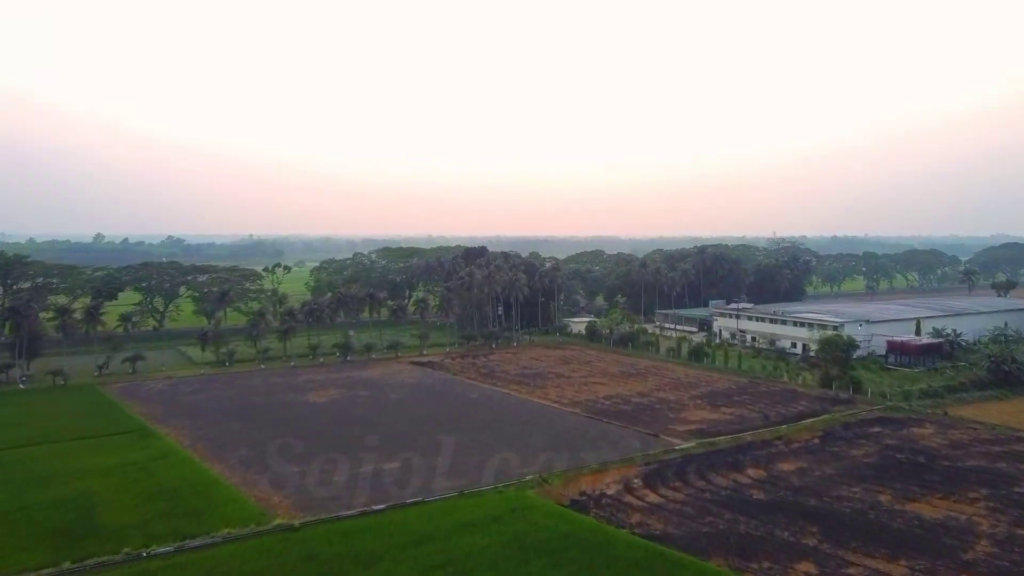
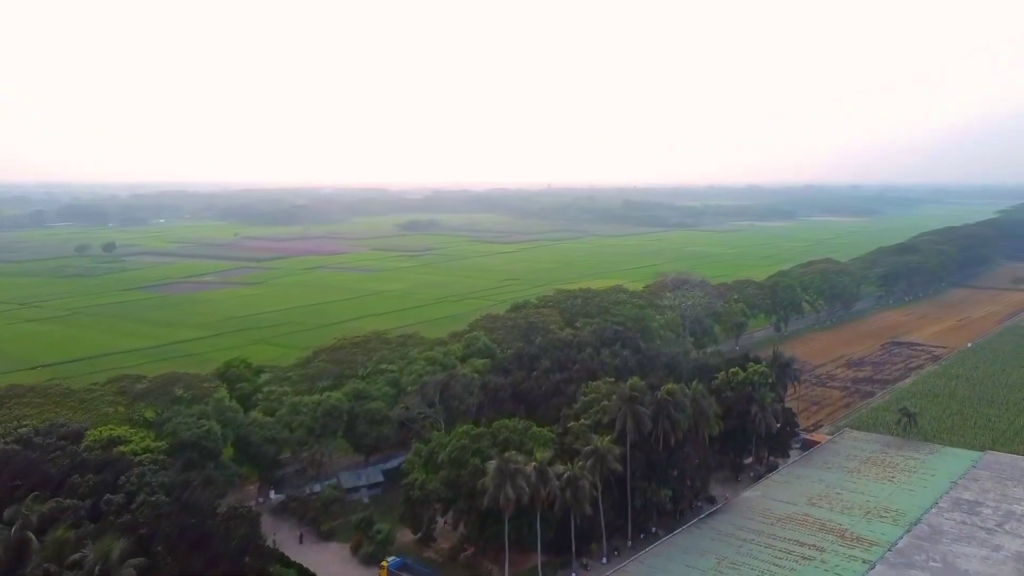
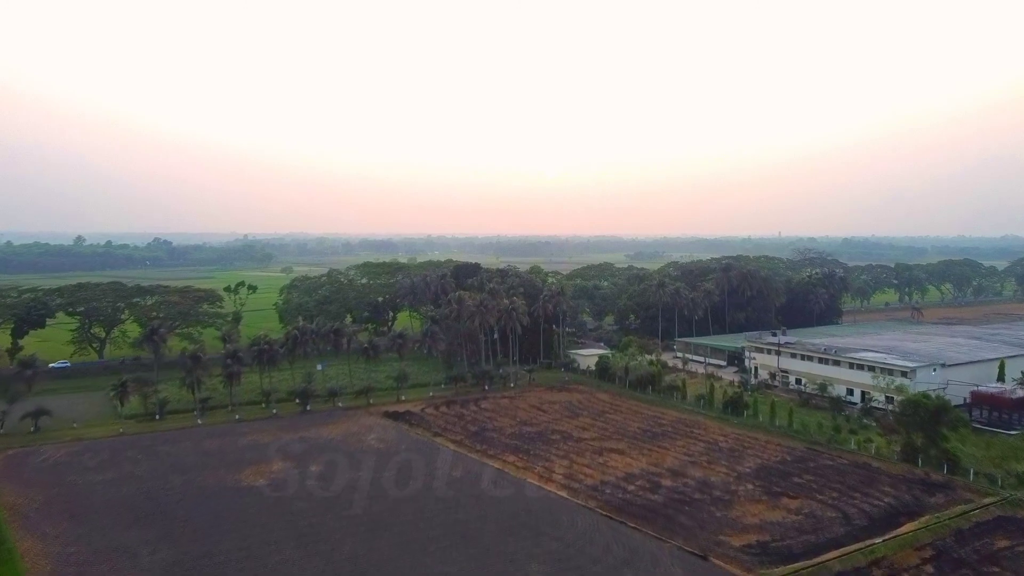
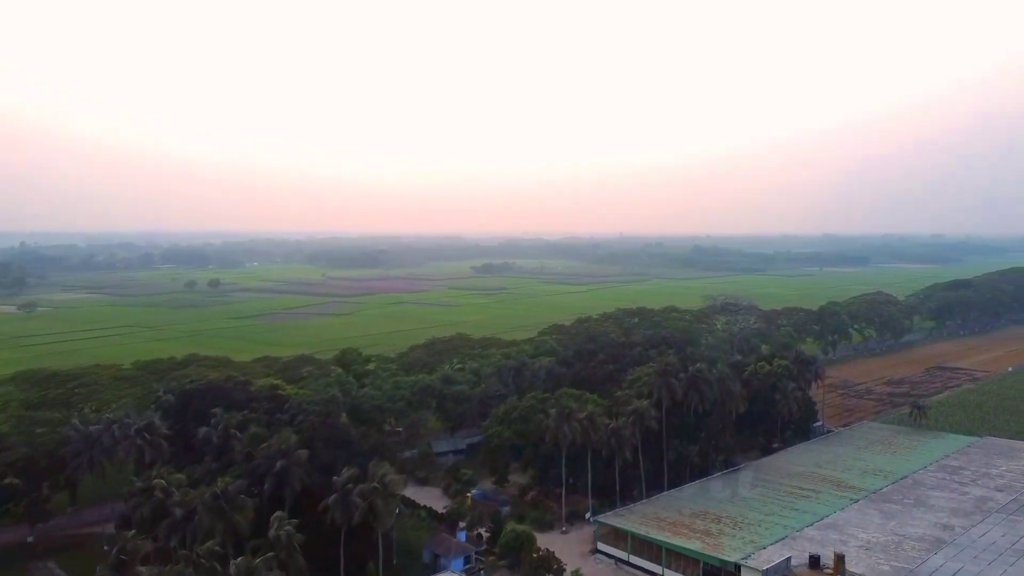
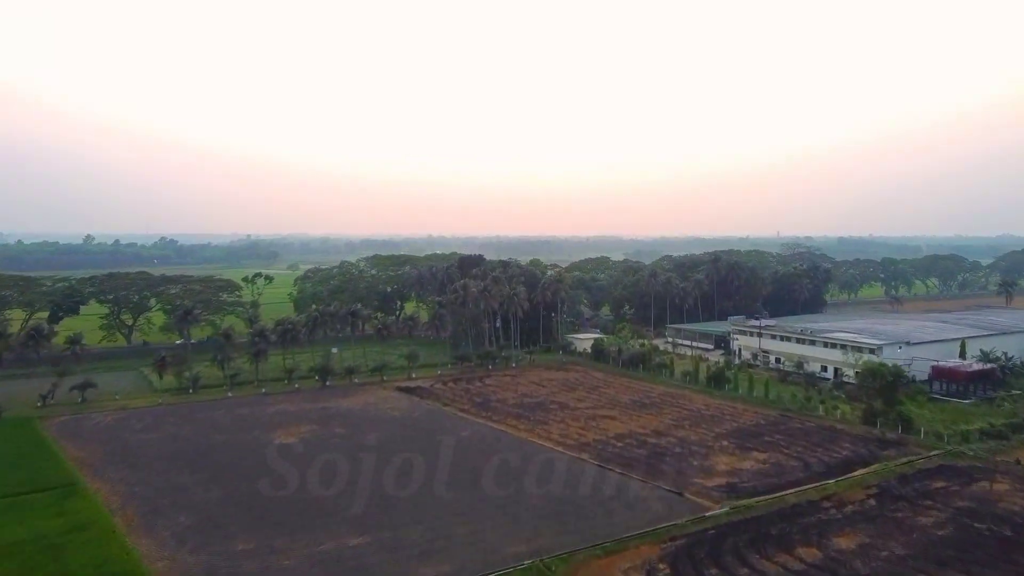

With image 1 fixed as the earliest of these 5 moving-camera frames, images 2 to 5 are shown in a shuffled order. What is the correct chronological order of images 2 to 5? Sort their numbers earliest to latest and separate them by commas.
5, 3, 4, 2
